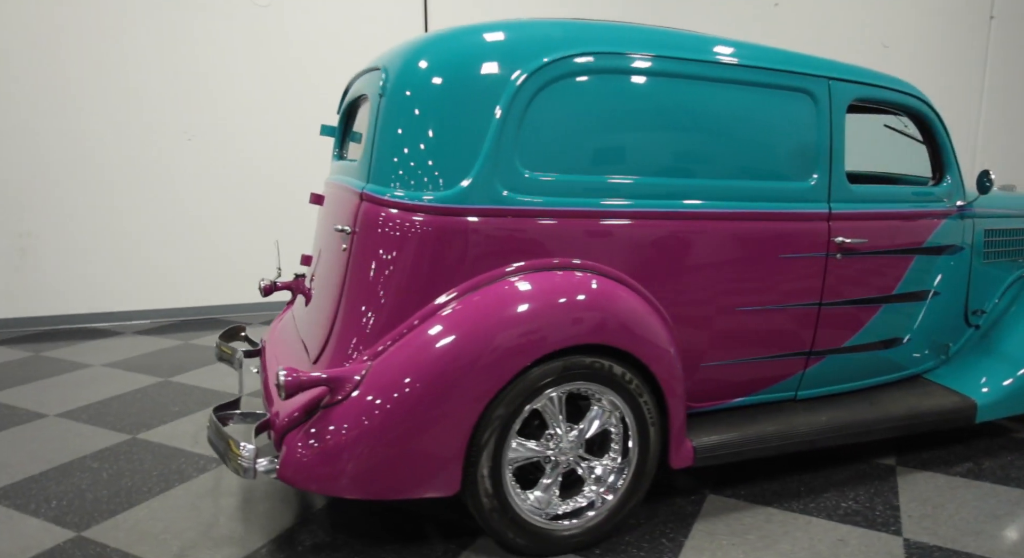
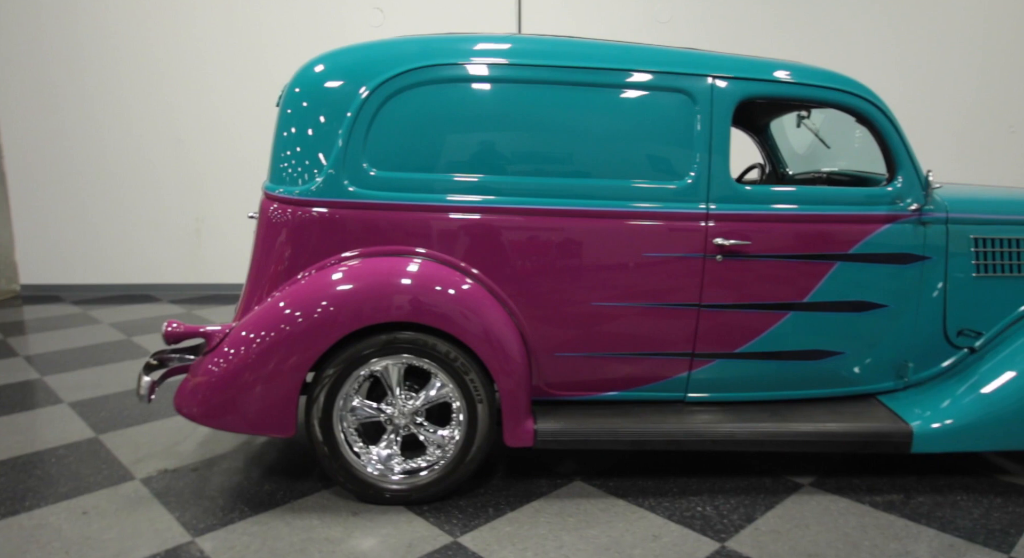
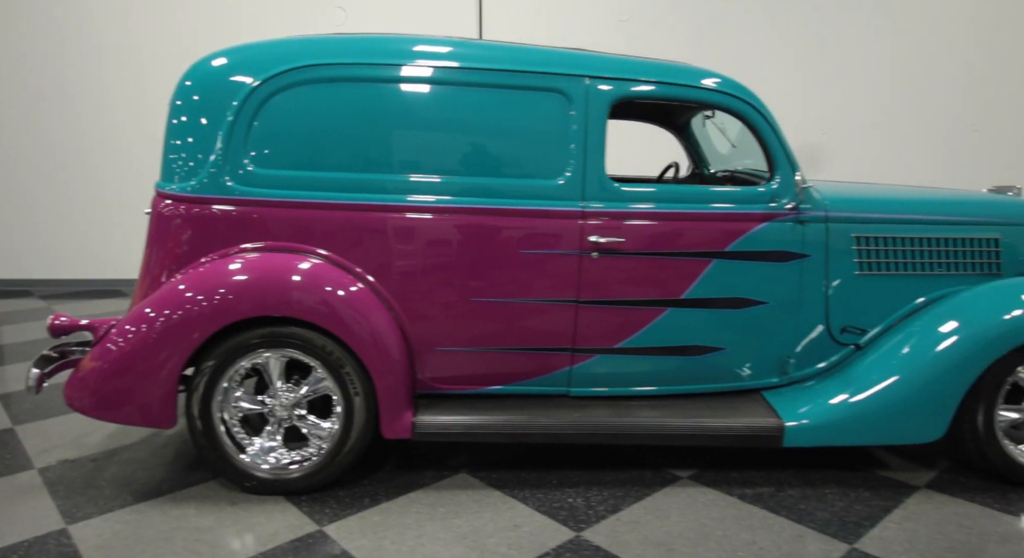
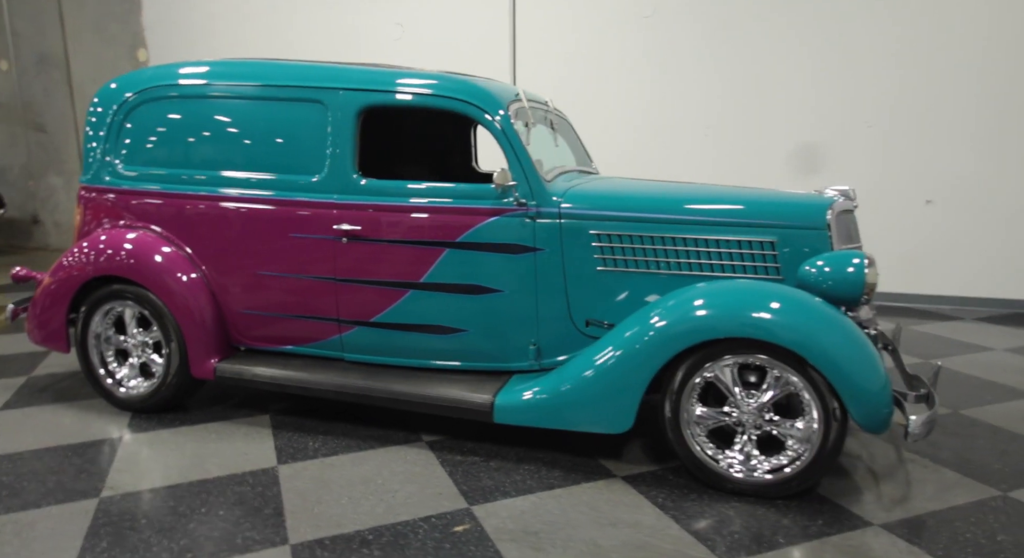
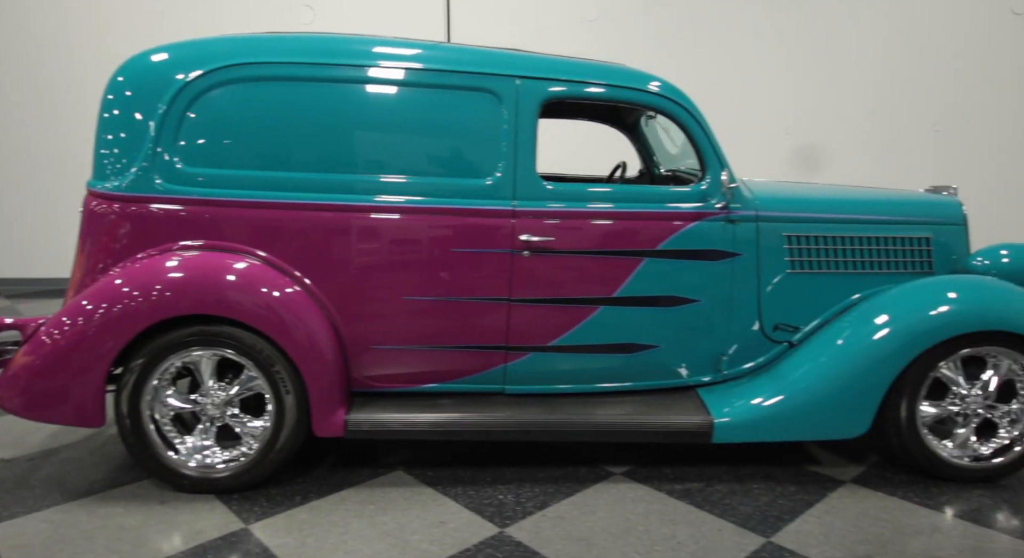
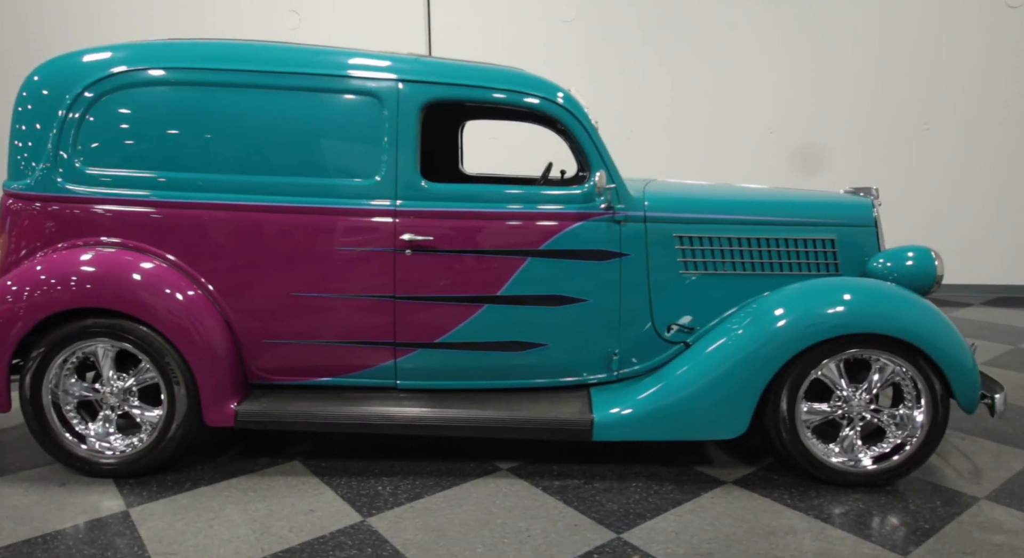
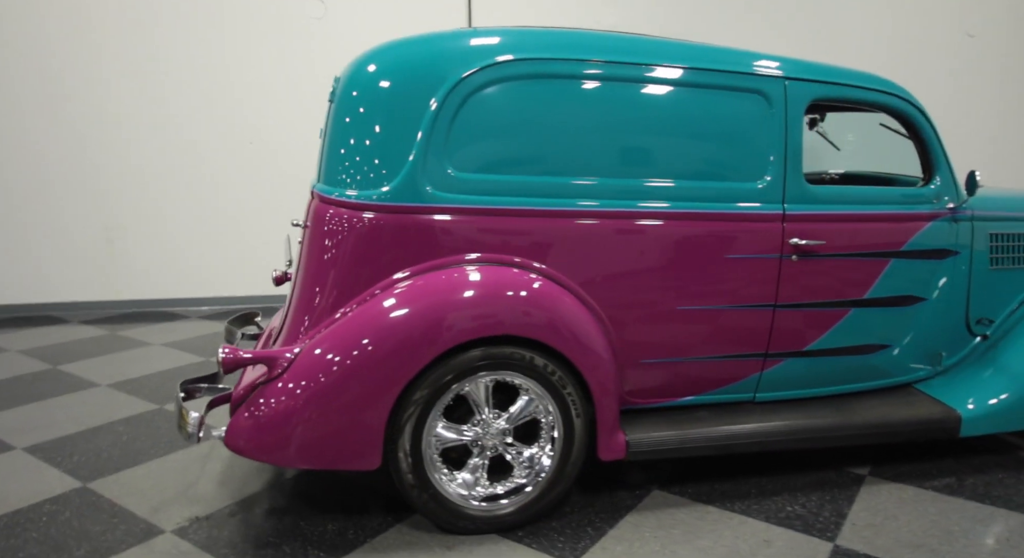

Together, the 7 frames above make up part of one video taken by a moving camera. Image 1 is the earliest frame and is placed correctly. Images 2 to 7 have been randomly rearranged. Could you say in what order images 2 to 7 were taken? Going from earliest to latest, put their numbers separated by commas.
7, 2, 3, 5, 6, 4
